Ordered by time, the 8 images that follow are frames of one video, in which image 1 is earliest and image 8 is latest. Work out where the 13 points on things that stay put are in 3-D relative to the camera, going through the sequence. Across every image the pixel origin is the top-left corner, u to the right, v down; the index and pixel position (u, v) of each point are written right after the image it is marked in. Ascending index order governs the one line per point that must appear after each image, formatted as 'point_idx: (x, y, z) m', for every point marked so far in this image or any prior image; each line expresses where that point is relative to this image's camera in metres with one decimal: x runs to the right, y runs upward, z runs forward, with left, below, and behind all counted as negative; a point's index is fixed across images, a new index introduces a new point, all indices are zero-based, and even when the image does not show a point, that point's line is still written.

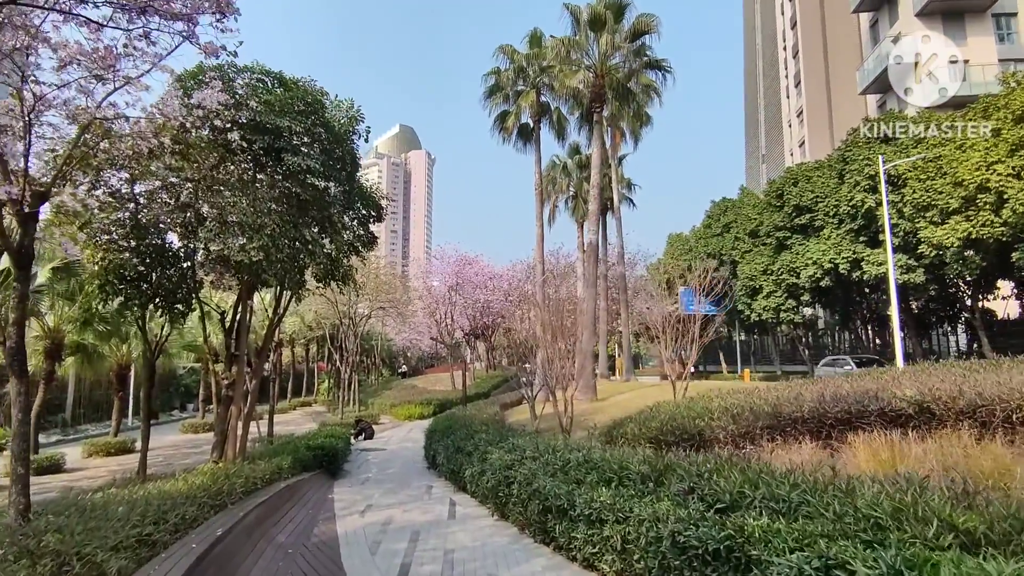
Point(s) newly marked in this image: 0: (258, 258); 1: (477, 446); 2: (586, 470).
0: (-3.4, +0.4, +7.8) m
1: (-0.5, -2.3, +8.8) m
2: (+0.7, -1.8, +5.7) m
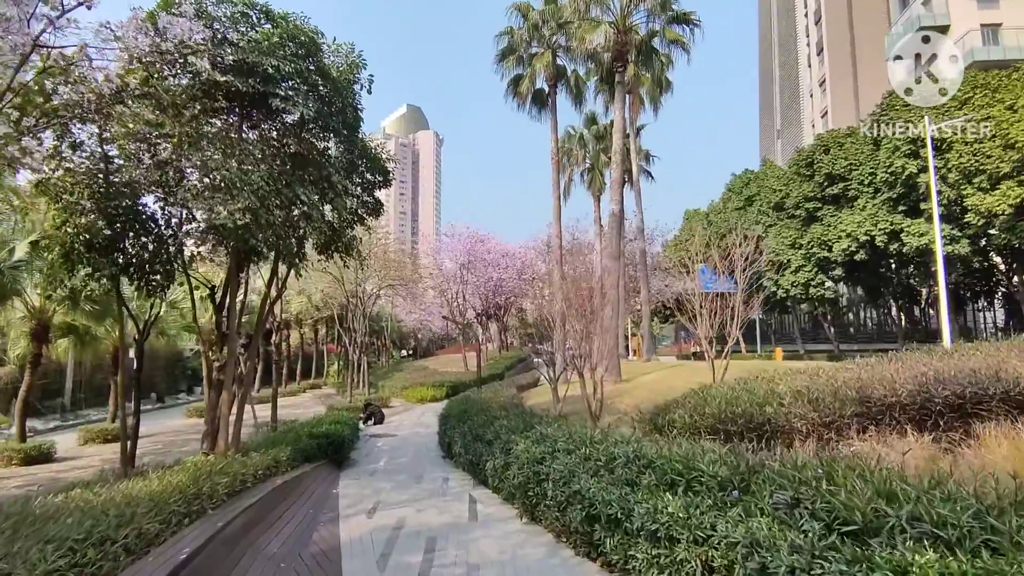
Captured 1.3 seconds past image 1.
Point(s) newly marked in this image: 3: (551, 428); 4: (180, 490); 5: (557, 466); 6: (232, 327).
0: (-3.0, +0.8, +6.8) m
1: (-0.1, -1.9, +7.8) m
2: (+1.0, -1.4, +4.6) m
3: (+0.5, -1.7, +7.1) m
4: (-2.9, -1.7, +5.1) m
5: (+0.4, -1.7, +5.6) m
6: (-3.6, -0.5, +7.5) m
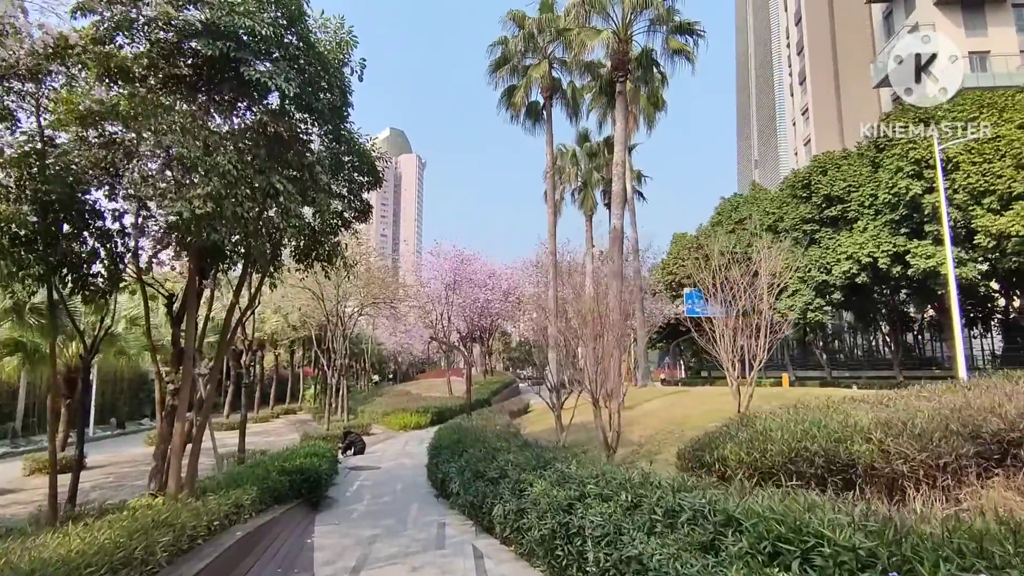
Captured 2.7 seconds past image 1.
0: (-2.9, +0.7, +5.6) m
1: (0.0, -2.0, +6.6) m
2: (+1.2, -1.4, +3.5) m
3: (+0.6, -1.8, +5.9) m
4: (-2.6, -1.7, +3.8) m
5: (+0.6, -1.7, +4.4) m
6: (-3.5, -0.5, +6.3) m
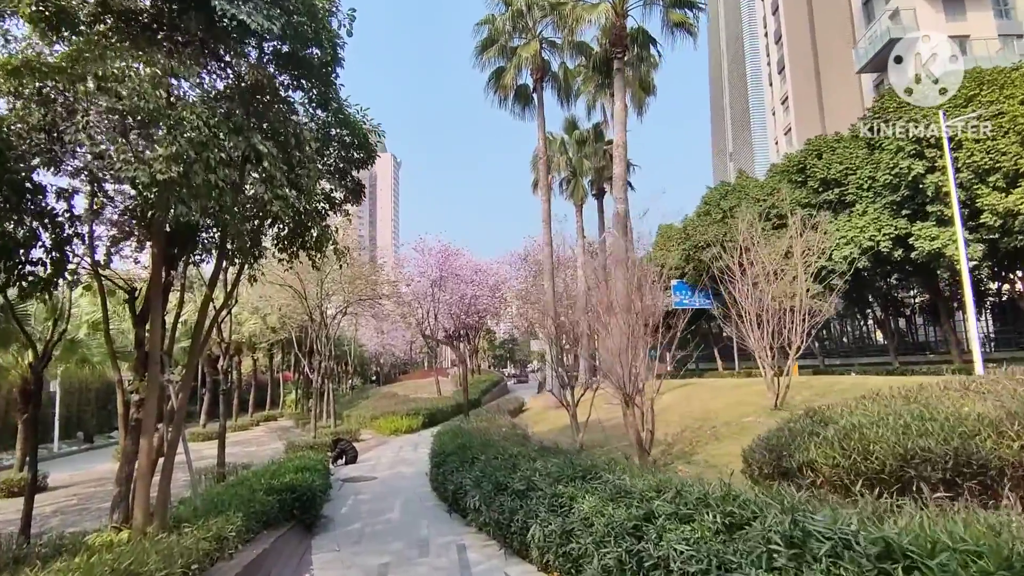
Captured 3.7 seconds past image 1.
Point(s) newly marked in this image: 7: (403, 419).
0: (-2.6, +0.8, +4.6) m
1: (+0.3, -1.9, +5.6) m
2: (+1.6, -1.2, +2.6) m
3: (+0.9, -1.6, +5.0) m
4: (-2.2, -1.6, +2.8) m
5: (+1.0, -1.5, +3.5) m
6: (-3.2, -0.4, +5.2) m
7: (-3.5, -4.2, +19.0) m
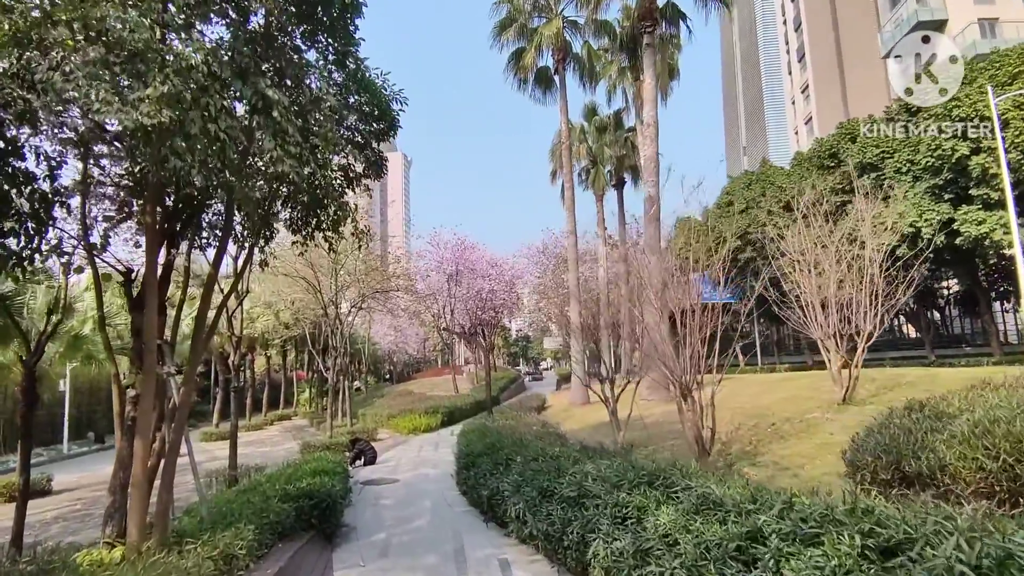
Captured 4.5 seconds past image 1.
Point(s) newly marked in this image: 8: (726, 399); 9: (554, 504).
0: (-2.2, +1.0, +3.8) m
1: (+0.7, -1.7, +4.9) m
2: (+2.0, -1.0, +1.8) m
3: (+1.4, -1.4, +4.2) m
4: (-1.9, -1.4, +2.0) m
5: (+1.4, -1.3, +2.7) m
6: (-2.8, -0.3, +4.5) m
7: (-2.8, -4.0, +18.3) m
8: (+3.8, -2.0, +10.7) m
9: (+0.4, -2.0, +5.3) m
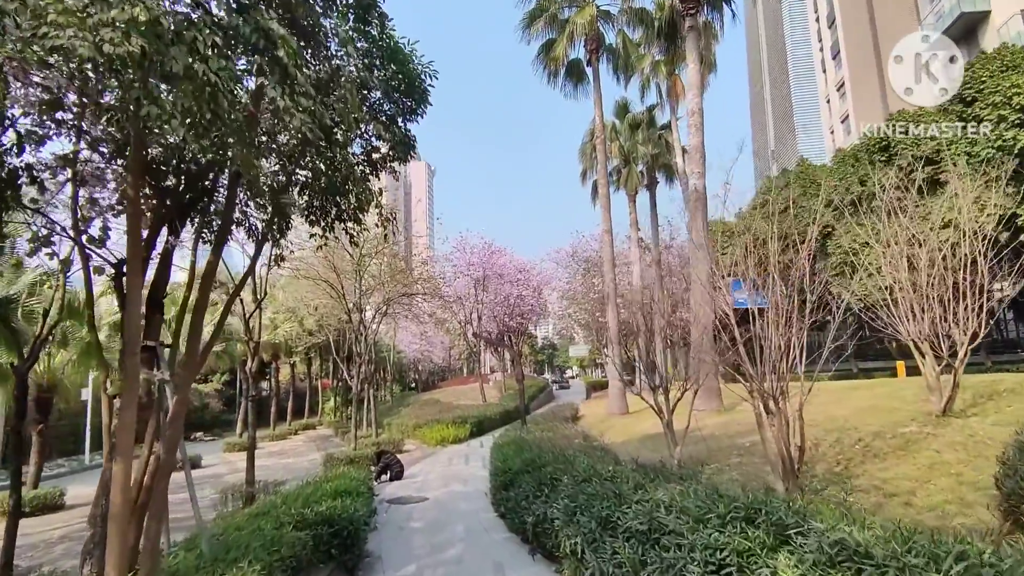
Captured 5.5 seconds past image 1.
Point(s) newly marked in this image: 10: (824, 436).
0: (-1.9, +1.1, +3.0) m
1: (+1.1, -1.6, +3.9) m
2: (+2.3, -0.9, +0.8) m
3: (+1.7, -1.3, +3.2) m
4: (-1.6, -1.3, +1.2) m
5: (+1.7, -1.2, +1.7) m
6: (-2.4, -0.2, +3.7) m
7: (-1.9, -4.1, +17.5) m
8: (+4.5, -2.0, +9.6) m
9: (+0.8, -1.9, +4.4) m
10: (+3.7, -1.8, +7.0) m
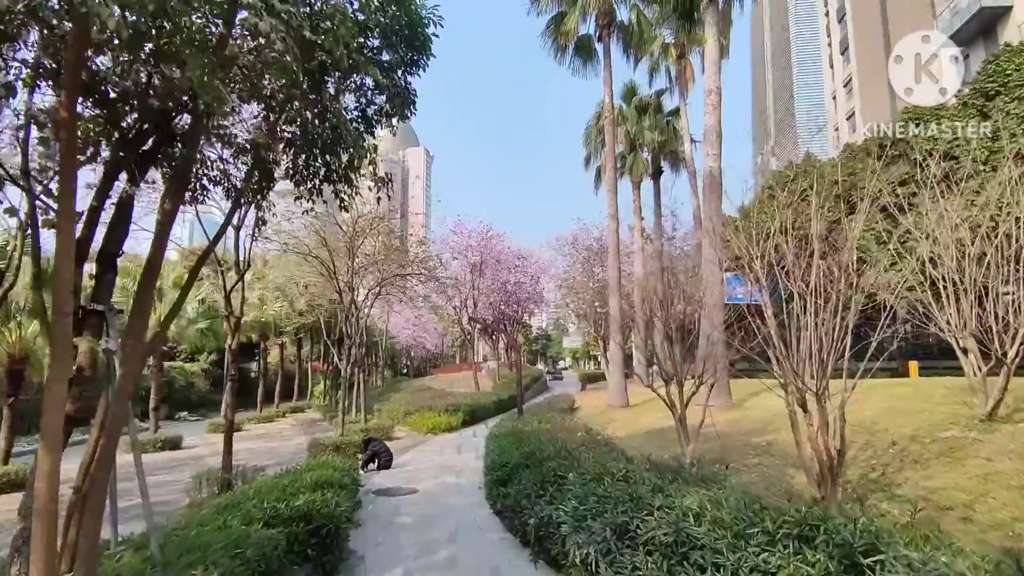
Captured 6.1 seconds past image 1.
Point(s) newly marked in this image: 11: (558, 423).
0: (-1.7, +1.3, +2.4) m
1: (+1.2, -1.4, +3.3) m
2: (+2.4, -0.8, +0.2) m
3: (+1.8, -1.2, +2.6) m
4: (-1.5, -1.1, +0.6) m
5: (+1.8, -1.1, +1.1) m
6: (-2.3, +0.1, +3.0) m
7: (-2.0, -3.6, +16.9) m
8: (+4.4, -1.9, +9.1) m
9: (+0.8, -1.7, +3.8) m
10: (+3.7, -1.6, +6.4) m
11: (+0.8, -2.5, +11.1) m
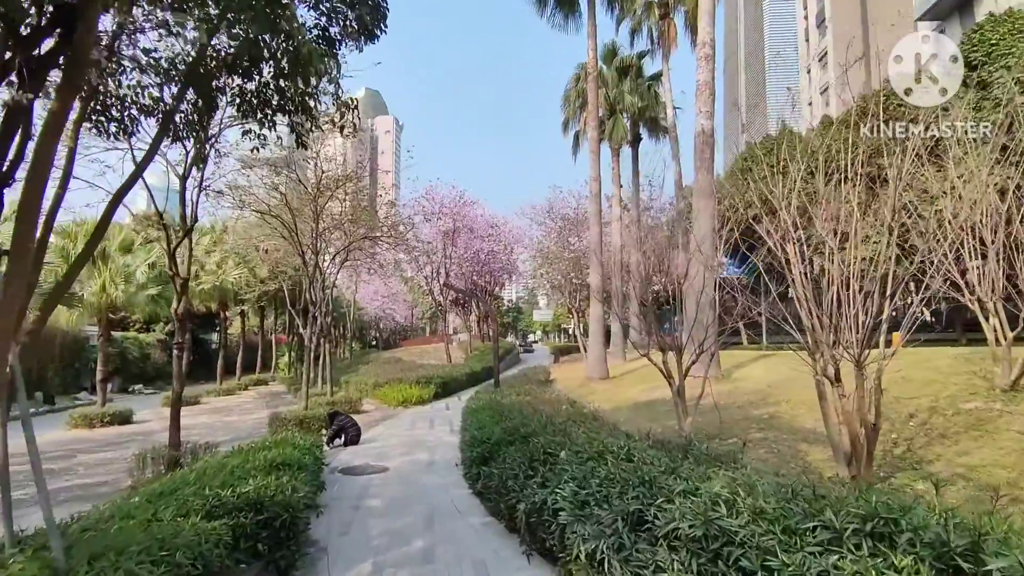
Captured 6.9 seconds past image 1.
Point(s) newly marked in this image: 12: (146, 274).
0: (-1.6, +1.6, +1.4) m
1: (+1.2, -1.1, +2.7) m
2: (+2.5, -0.7, -0.4) m
3: (+1.8, -0.9, +2.0) m
4: (-1.4, -1.0, -0.2) m
5: (+1.9, -0.9, +0.5) m
6: (-2.3, +0.4, +2.1) m
7: (-2.7, -2.7, +16.1) m
8: (+4.1, -1.3, +8.6) m
9: (+0.8, -1.4, +3.2) m
10: (+3.5, -1.2, +5.9) m
11: (+0.4, -1.9, +10.5) m
12: (-10.6, +0.4, +17.1) m
